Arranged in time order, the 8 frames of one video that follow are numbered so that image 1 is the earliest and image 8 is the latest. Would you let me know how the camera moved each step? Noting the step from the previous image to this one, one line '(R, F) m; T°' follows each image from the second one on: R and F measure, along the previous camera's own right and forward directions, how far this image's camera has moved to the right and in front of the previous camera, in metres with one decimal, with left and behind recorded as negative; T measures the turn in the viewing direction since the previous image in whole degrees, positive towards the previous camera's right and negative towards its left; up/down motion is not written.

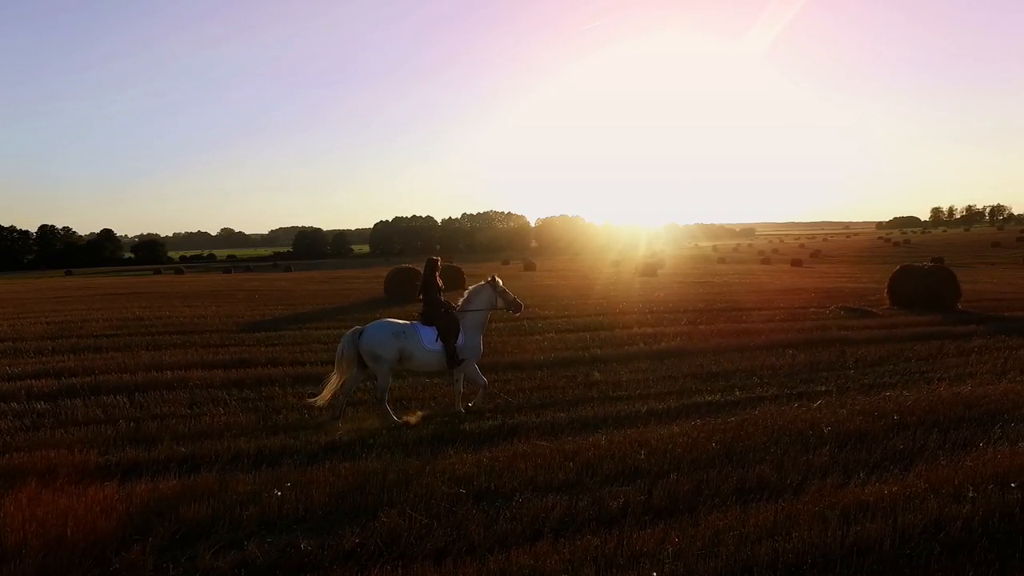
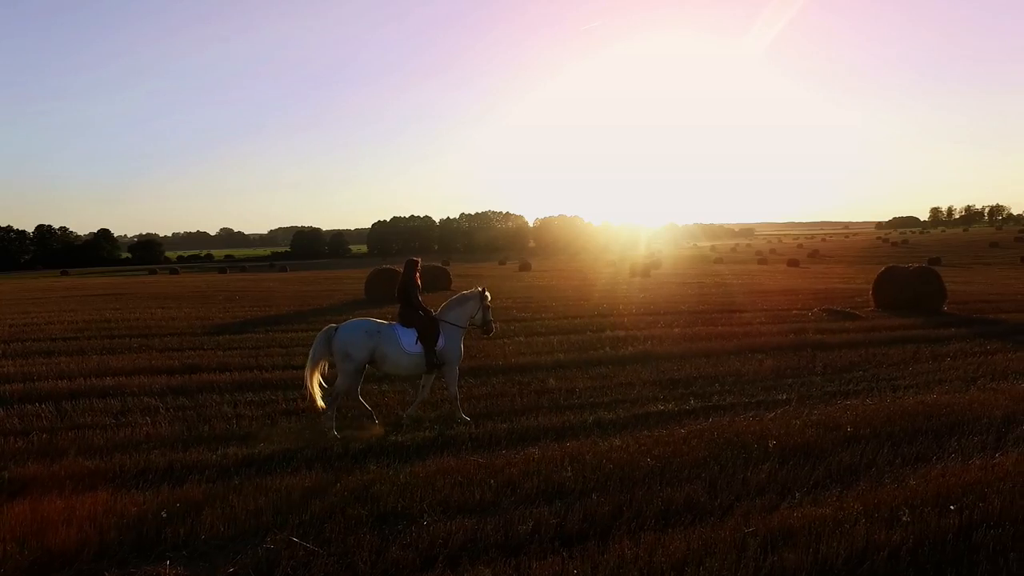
(+0.9, +0.4) m; 0°
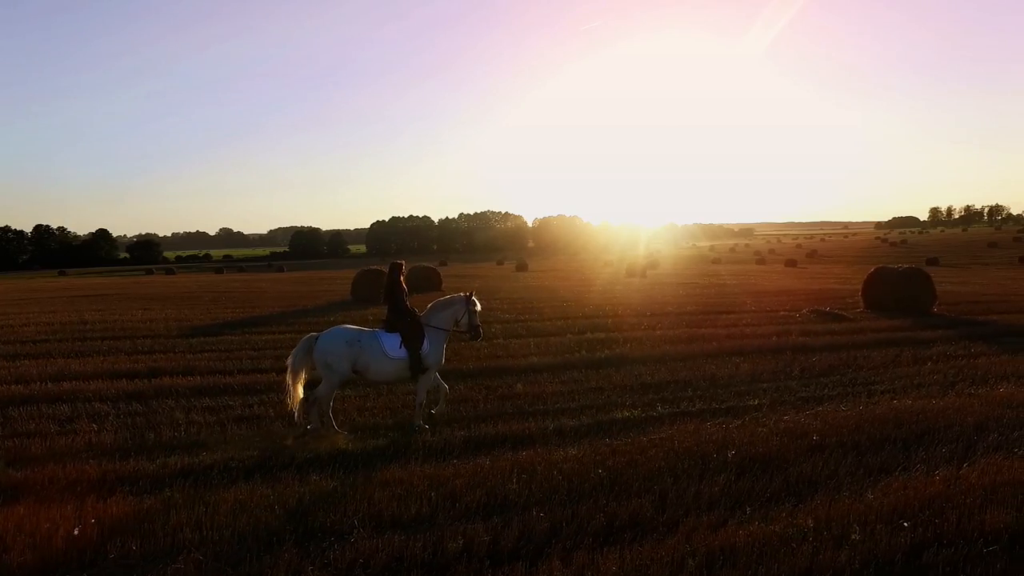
(+0.6, +0.3) m; 0°
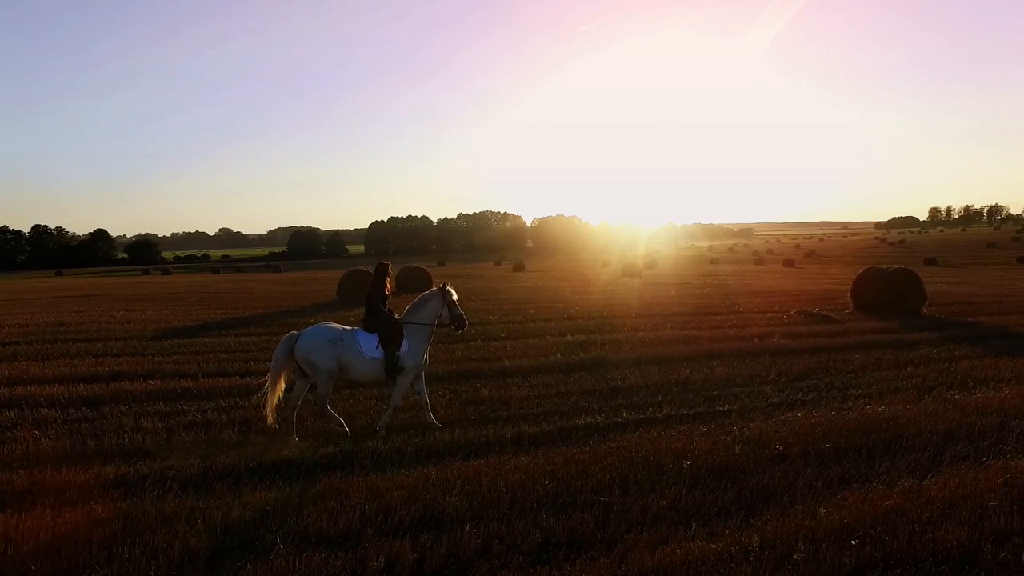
(+0.6, +0.3) m; 0°
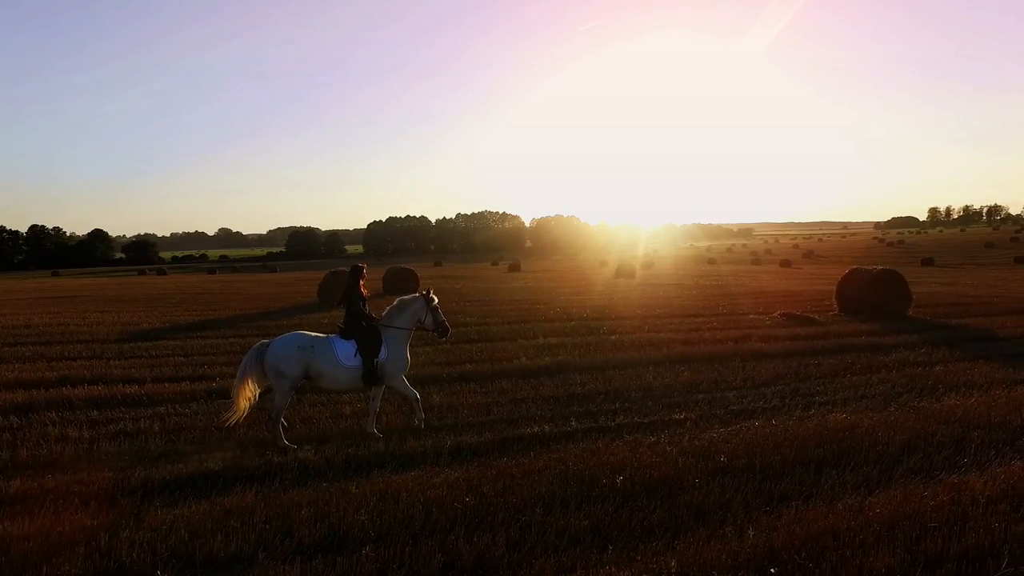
(+0.8, +0.4) m; 0°
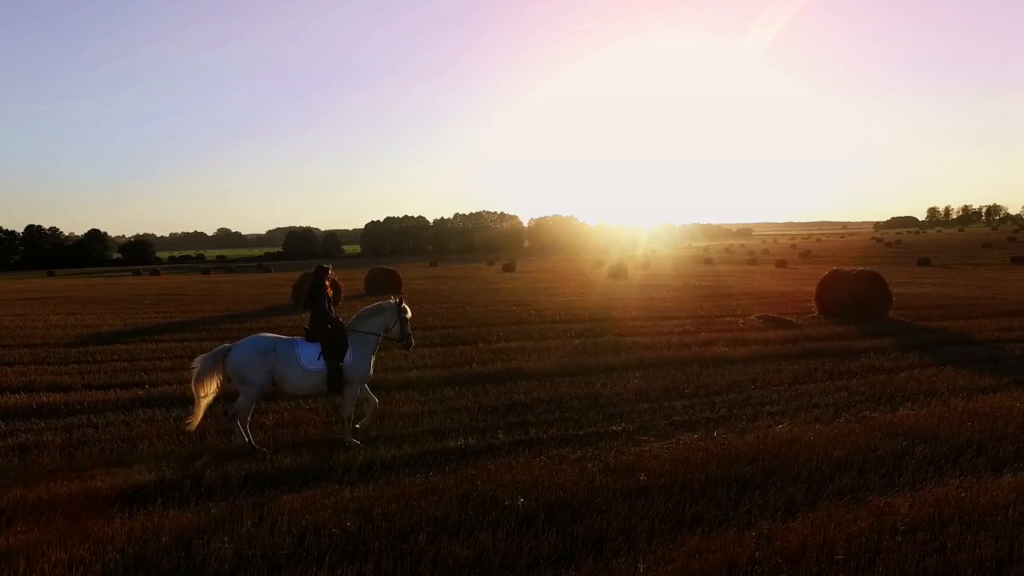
(+1.0, +0.4) m; 0°
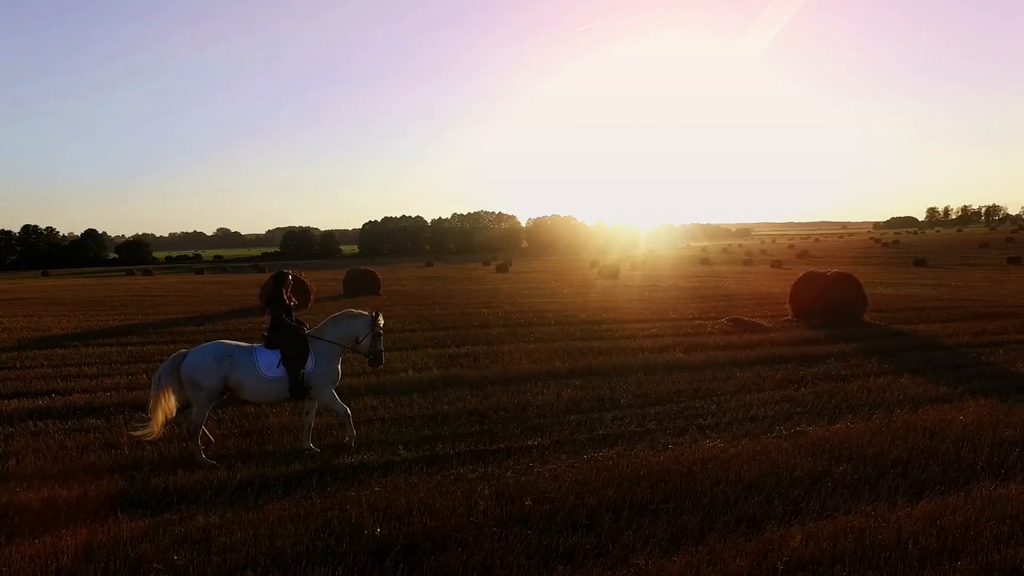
(+1.2, +0.5) m; 0°
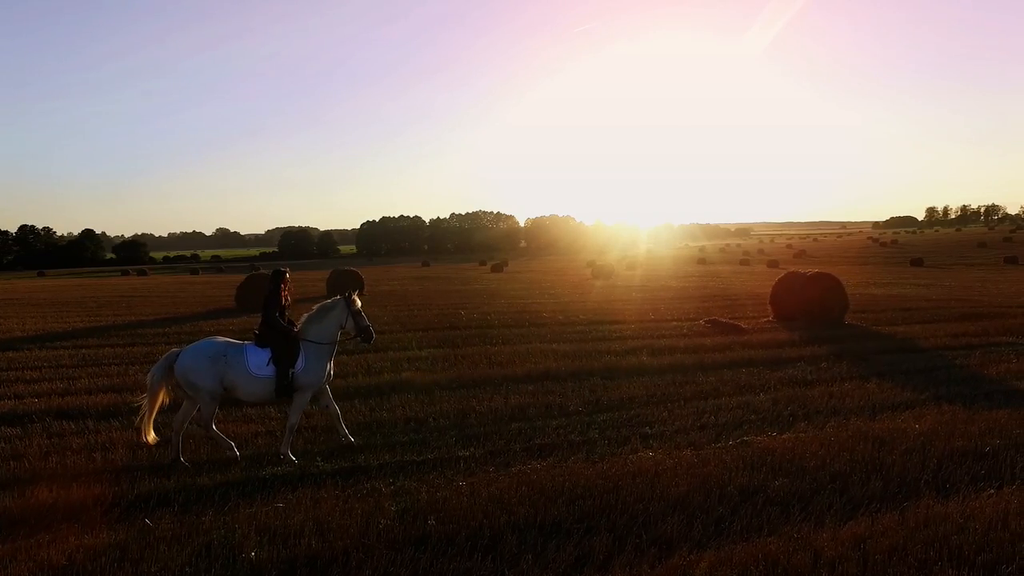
(+0.9, +0.4) m; 0°
